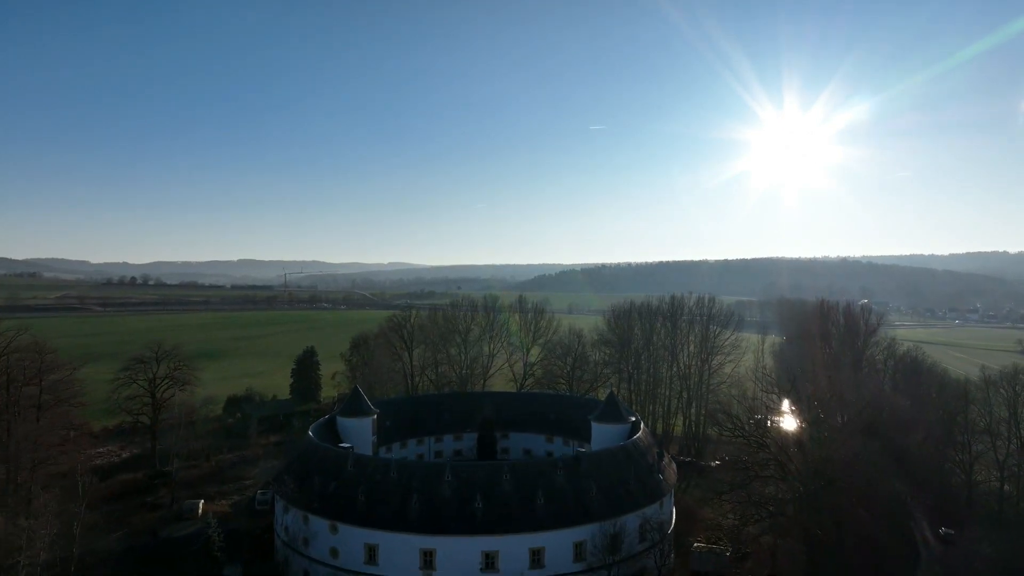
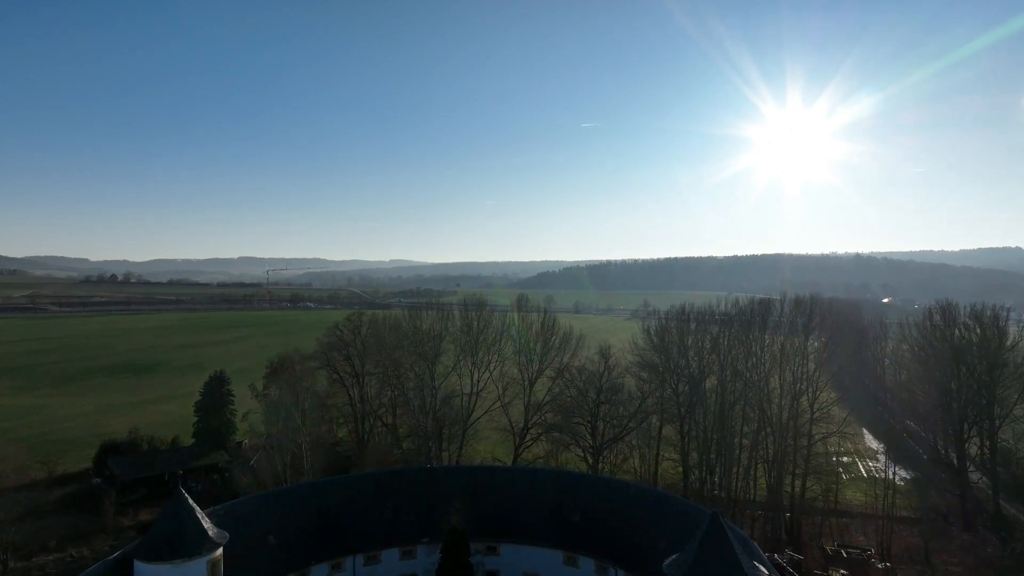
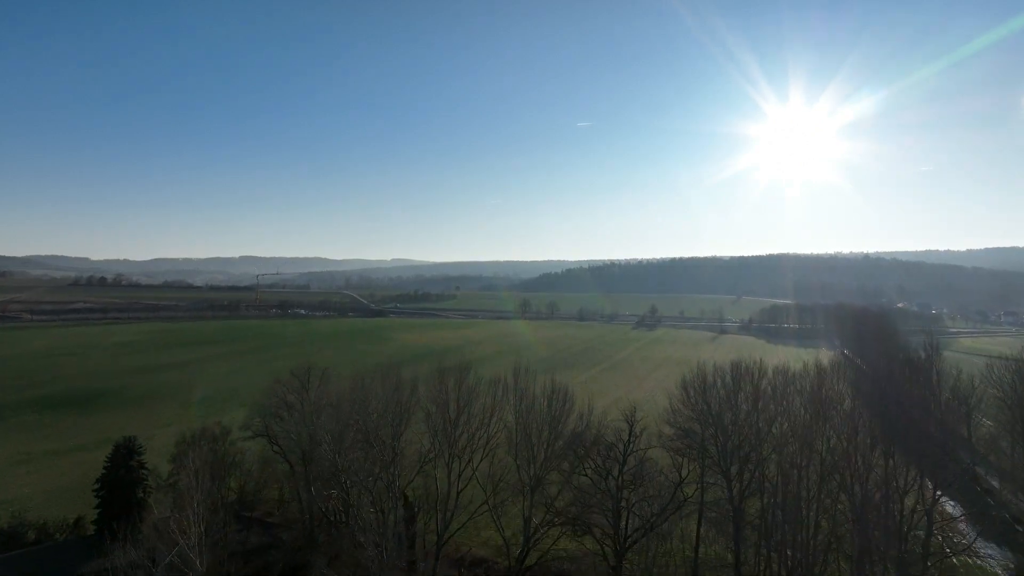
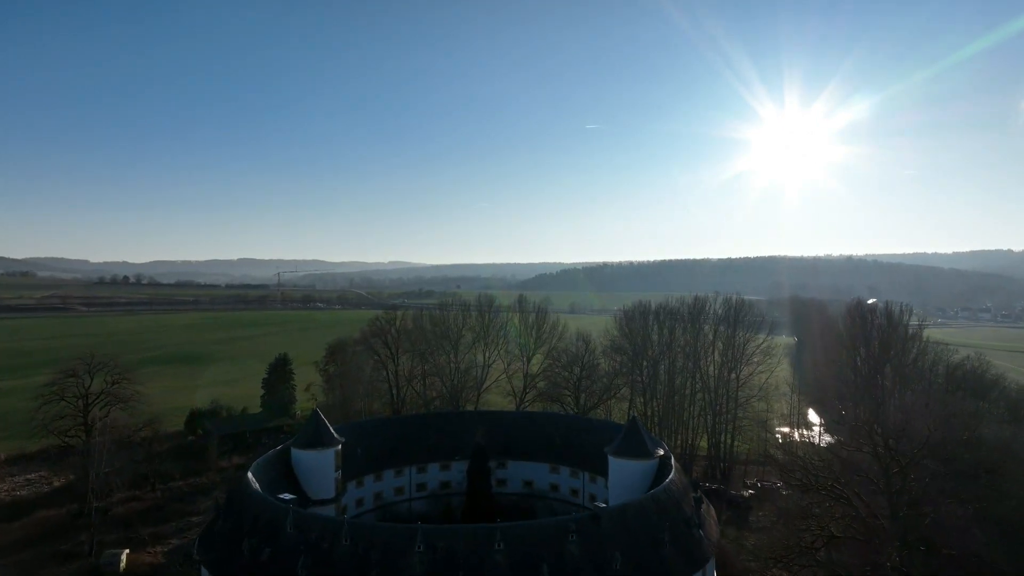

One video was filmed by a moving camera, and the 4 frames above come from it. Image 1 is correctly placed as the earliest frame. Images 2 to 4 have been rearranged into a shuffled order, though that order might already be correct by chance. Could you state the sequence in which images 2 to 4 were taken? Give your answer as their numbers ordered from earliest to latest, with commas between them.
4, 2, 3
